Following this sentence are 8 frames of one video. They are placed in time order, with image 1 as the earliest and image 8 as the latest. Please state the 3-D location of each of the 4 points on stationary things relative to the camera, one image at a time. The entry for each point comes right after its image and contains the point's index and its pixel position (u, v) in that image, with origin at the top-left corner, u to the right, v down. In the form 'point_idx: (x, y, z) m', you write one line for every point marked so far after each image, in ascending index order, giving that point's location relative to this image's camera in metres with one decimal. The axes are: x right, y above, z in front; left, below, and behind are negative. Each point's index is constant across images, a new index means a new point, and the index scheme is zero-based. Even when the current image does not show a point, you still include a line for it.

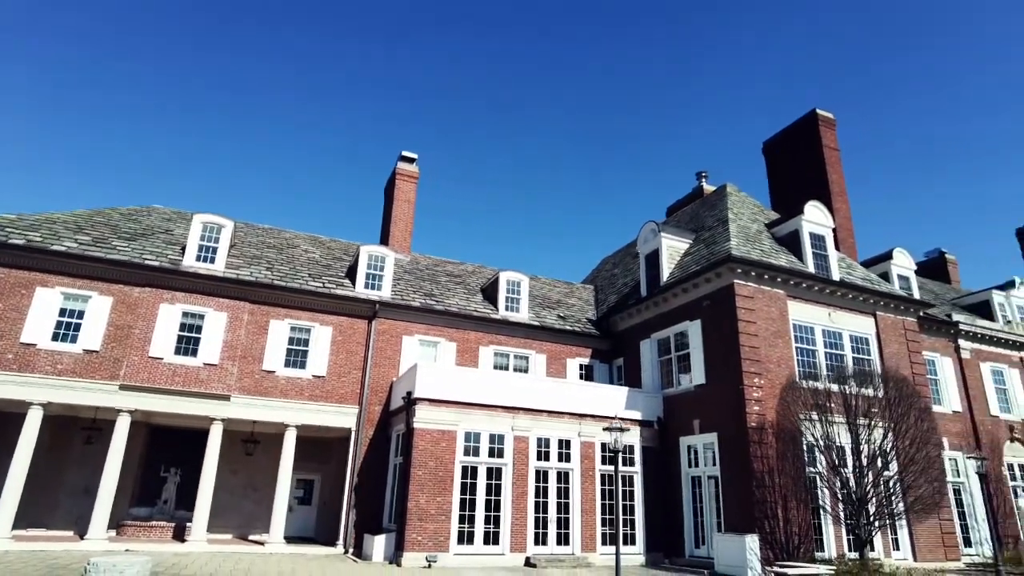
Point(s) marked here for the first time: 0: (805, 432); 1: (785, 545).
0: (+7.5, -3.6, +16.2) m
1: (+6.6, -6.3, +15.8) m
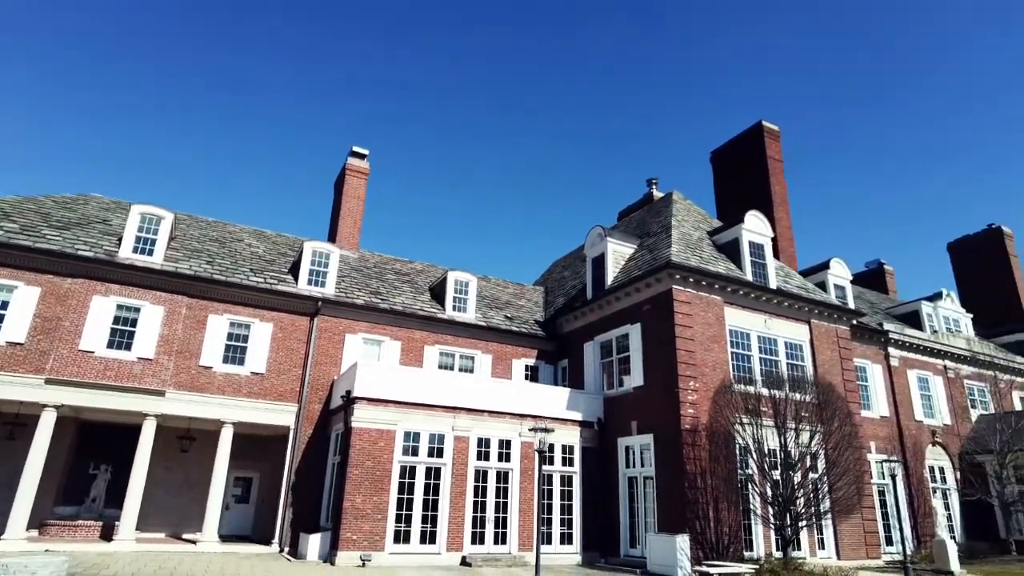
0: (+5.9, -3.8, +16.8) m
1: (+5.1, -6.4, +16.3) m
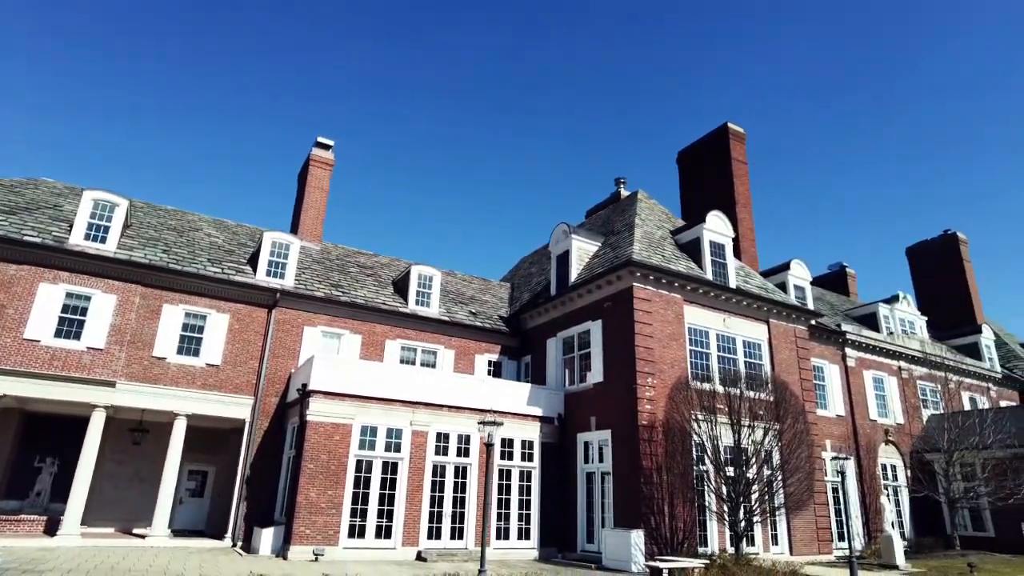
0: (+4.8, -3.7, +17.0) m
1: (+4.0, -6.4, +16.4) m
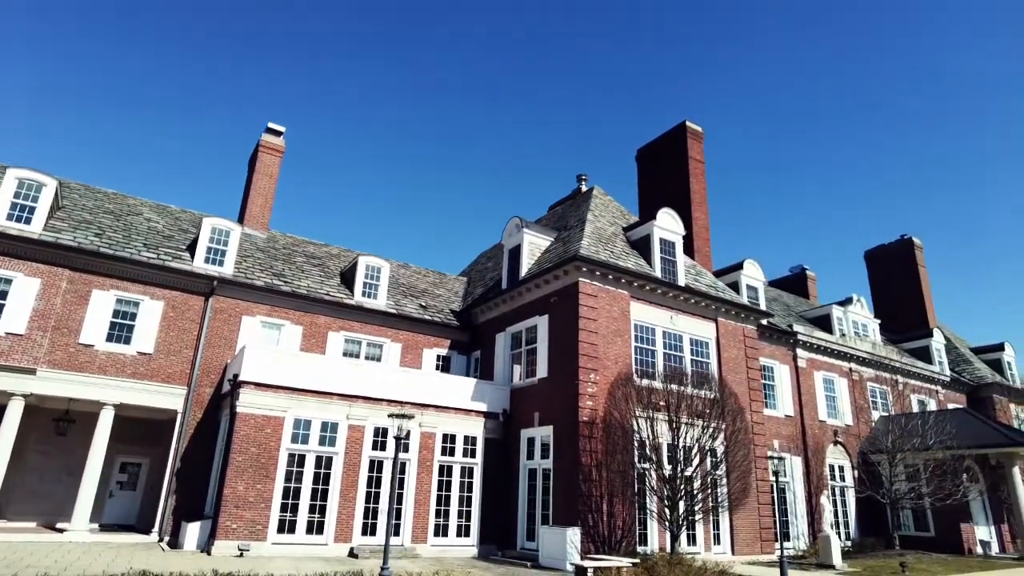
0: (+3.3, -3.6, +16.8) m
1: (+2.3, -6.3, +16.2) m
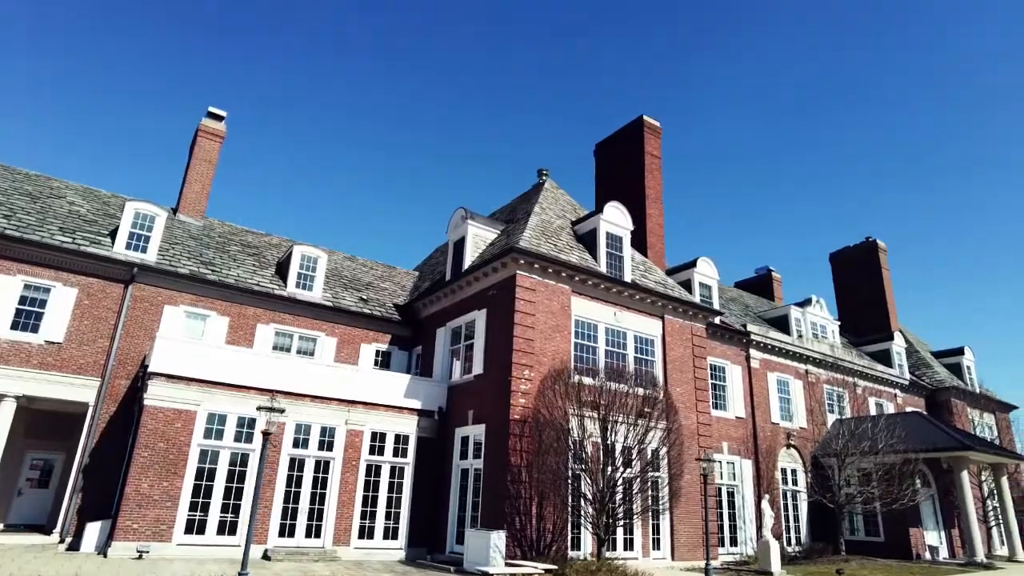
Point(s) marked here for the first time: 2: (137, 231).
0: (+1.5, -3.4, +16.1) m
1: (+0.5, -6.1, +15.5) m
2: (-10.8, +1.6, +18.7) m
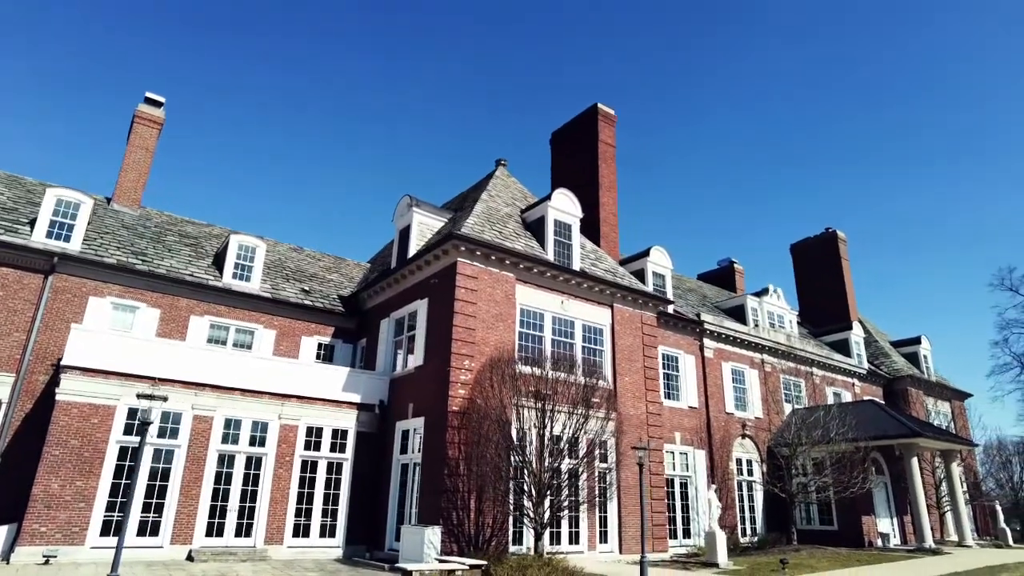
0: (0.0, -3.1, +15.7) m
1: (-0.9, -5.8, +15.0) m
2: (-12.4, +1.9, +17.8) m
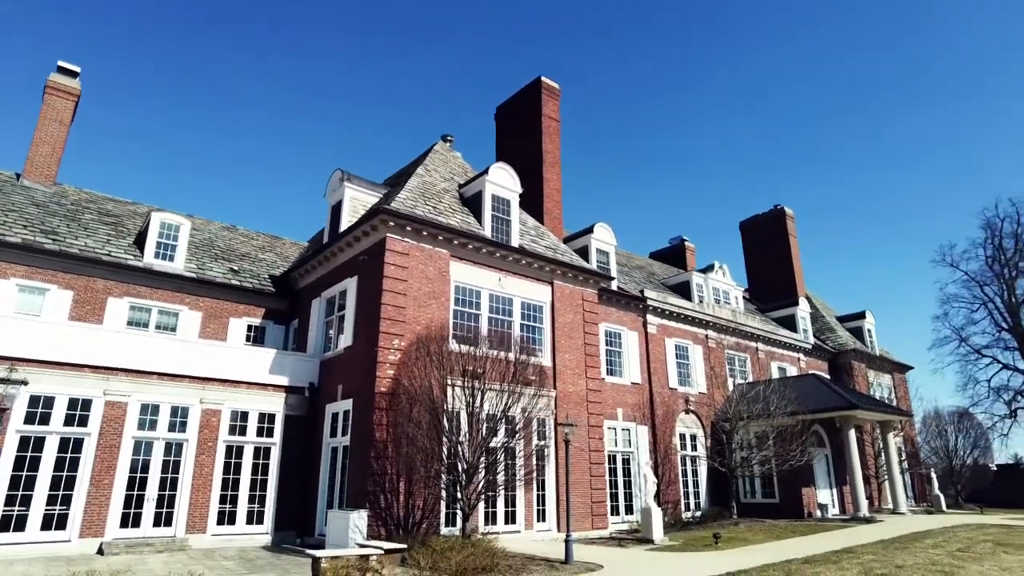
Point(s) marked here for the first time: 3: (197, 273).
0: (-1.6, -2.6, +15.2) m
1: (-2.5, -5.2, +14.6) m
2: (-14.1, +2.4, +16.6) m
3: (-9.3, +0.4, +19.4) m
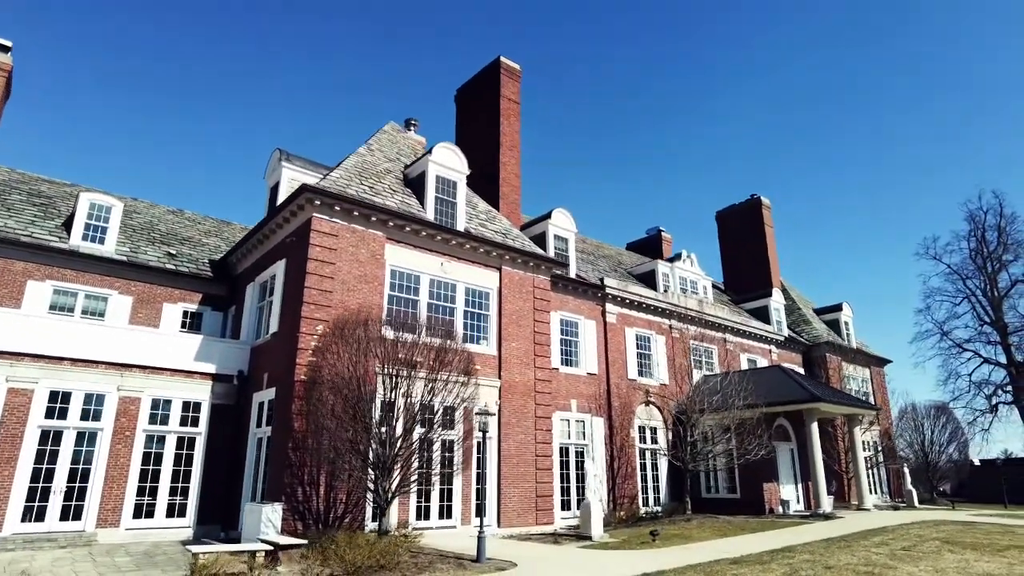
0: (-3.2, -2.2, +14.4) m
1: (-4.1, -4.8, +13.9) m
2: (-15.7, +2.8, +15.8) m
3: (-10.9, +0.9, +18.6) m
